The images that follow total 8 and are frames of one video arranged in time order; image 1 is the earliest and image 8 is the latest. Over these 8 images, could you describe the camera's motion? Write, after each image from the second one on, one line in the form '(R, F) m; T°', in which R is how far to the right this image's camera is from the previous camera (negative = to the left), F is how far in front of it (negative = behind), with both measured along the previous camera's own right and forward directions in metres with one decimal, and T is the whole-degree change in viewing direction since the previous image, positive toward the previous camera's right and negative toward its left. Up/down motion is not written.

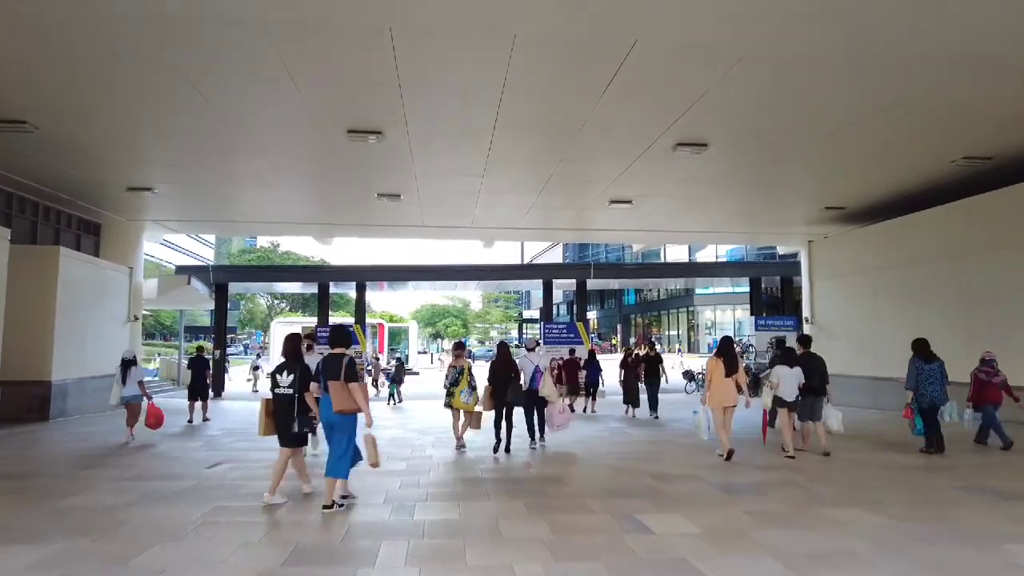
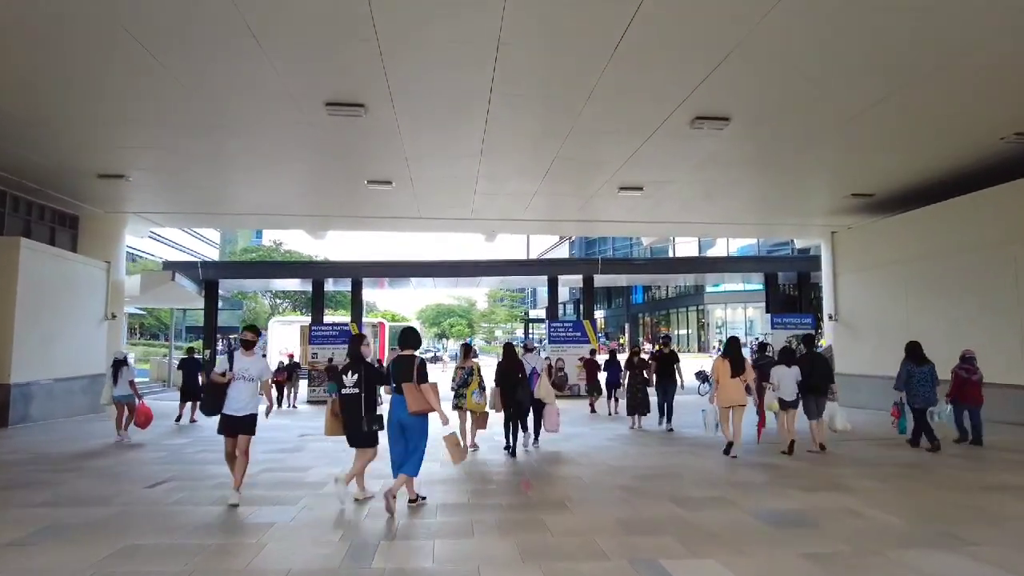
(+0.1, +0.9) m; -1°
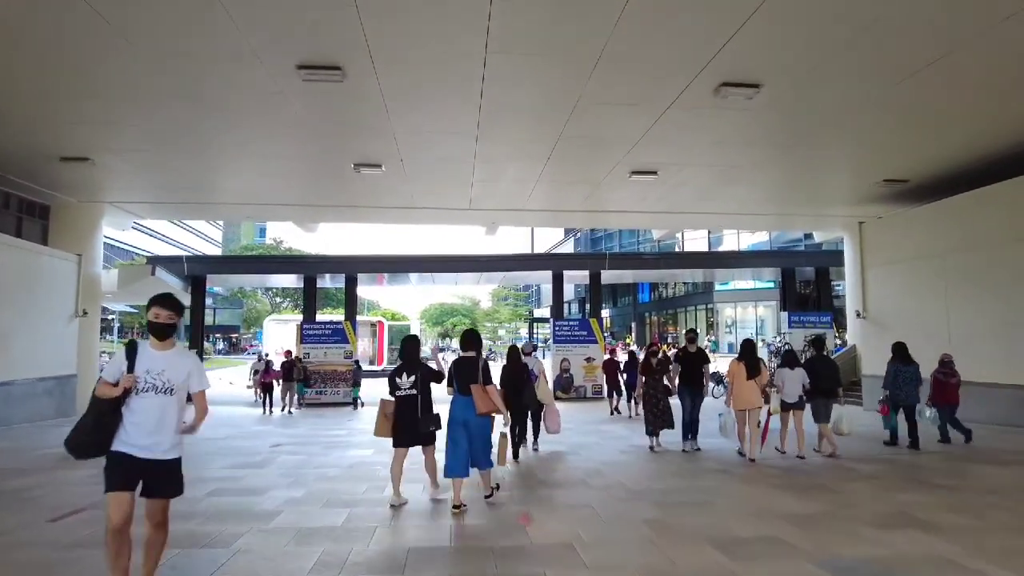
(+0.1, +1.0) m; 0°
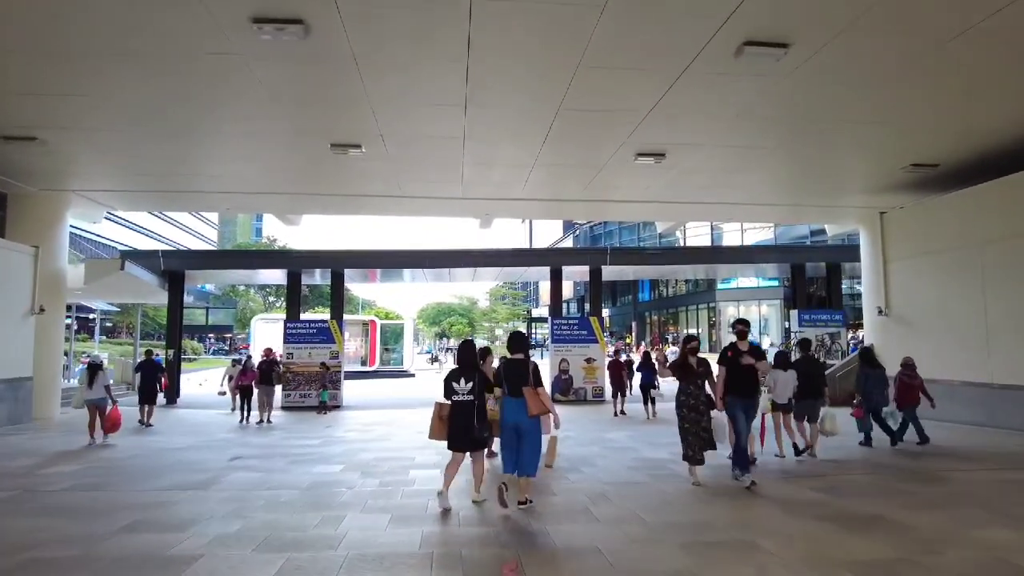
(+0.1, +0.9) m; 0°
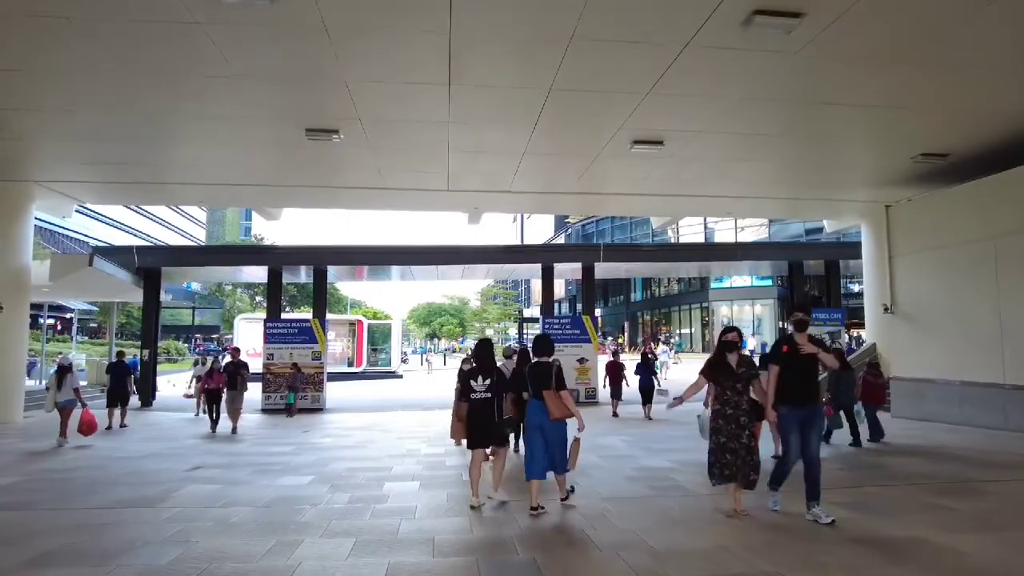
(0.0, +0.6) m; +1°
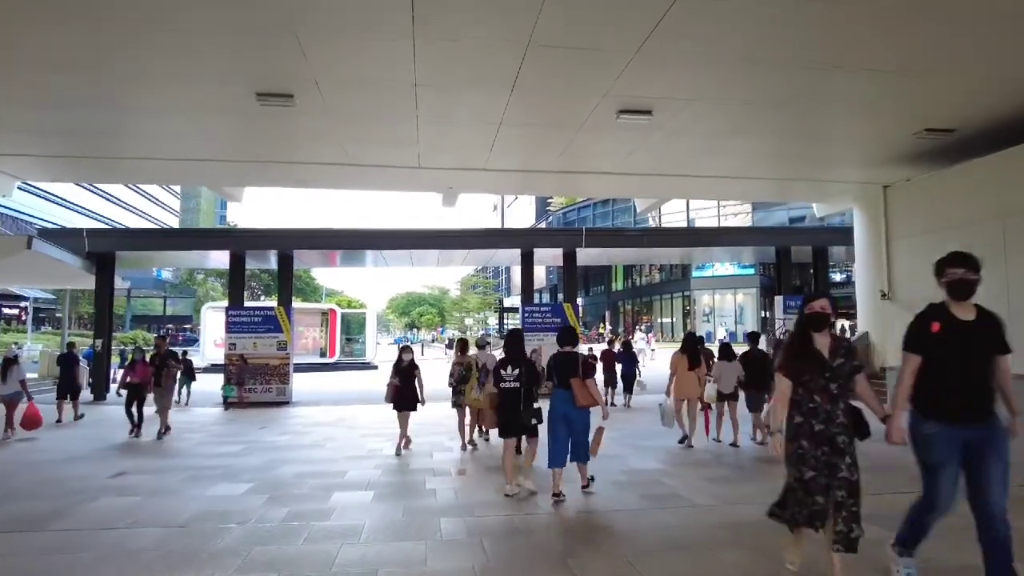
(+0.1, +0.8) m; +2°
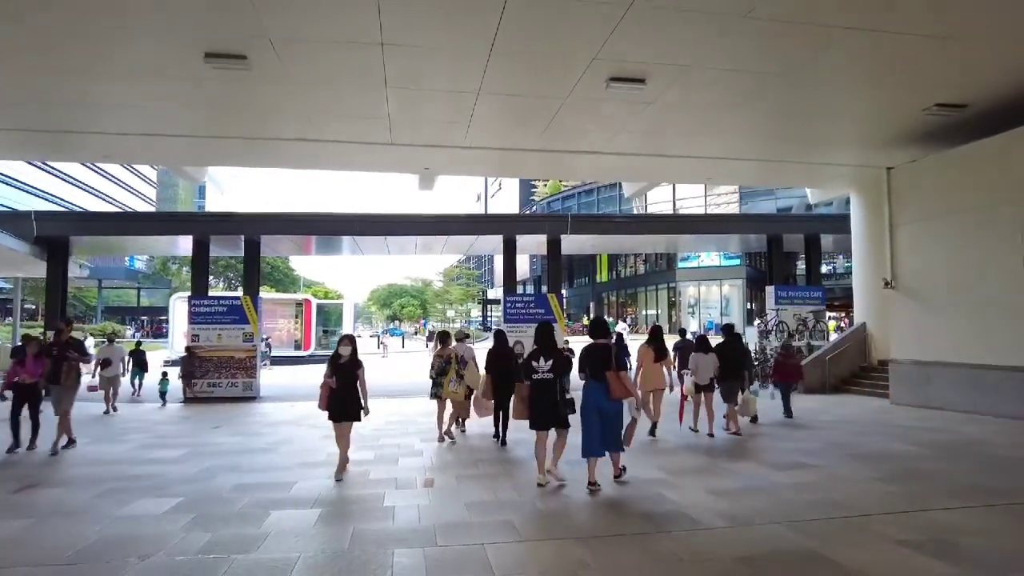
(+0.1, +0.7) m; +1°
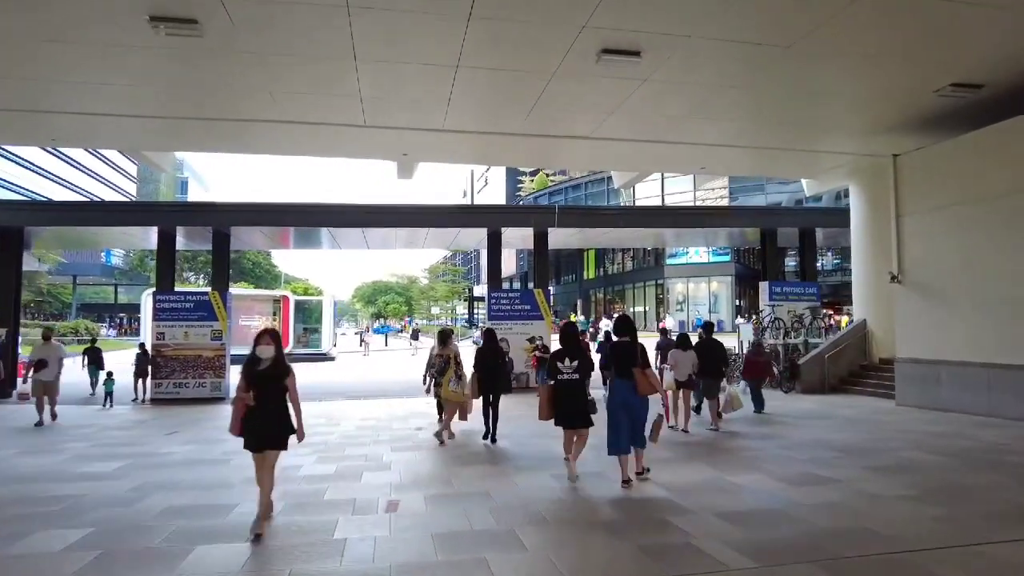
(+0.1, +0.7) m; +1°
